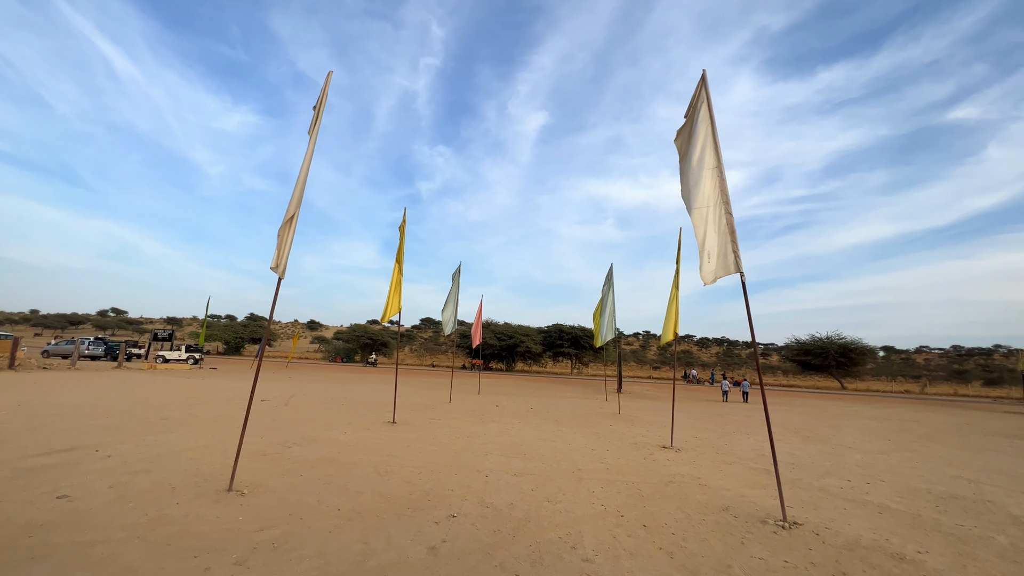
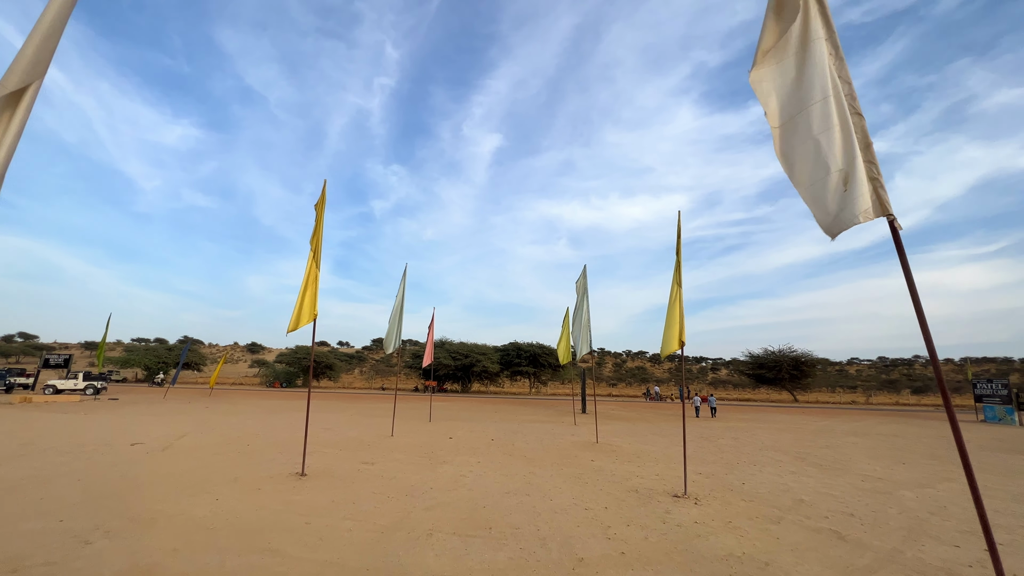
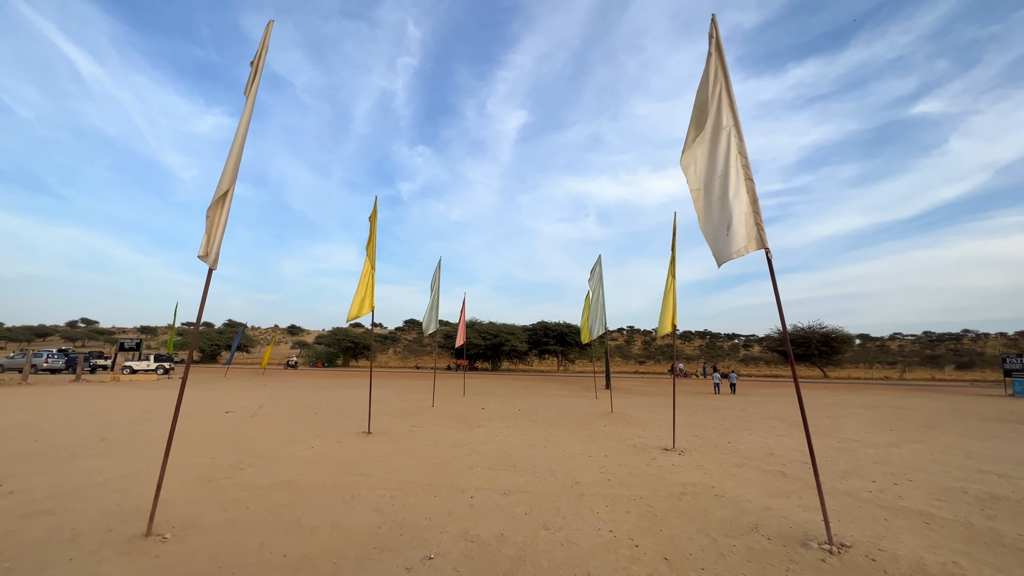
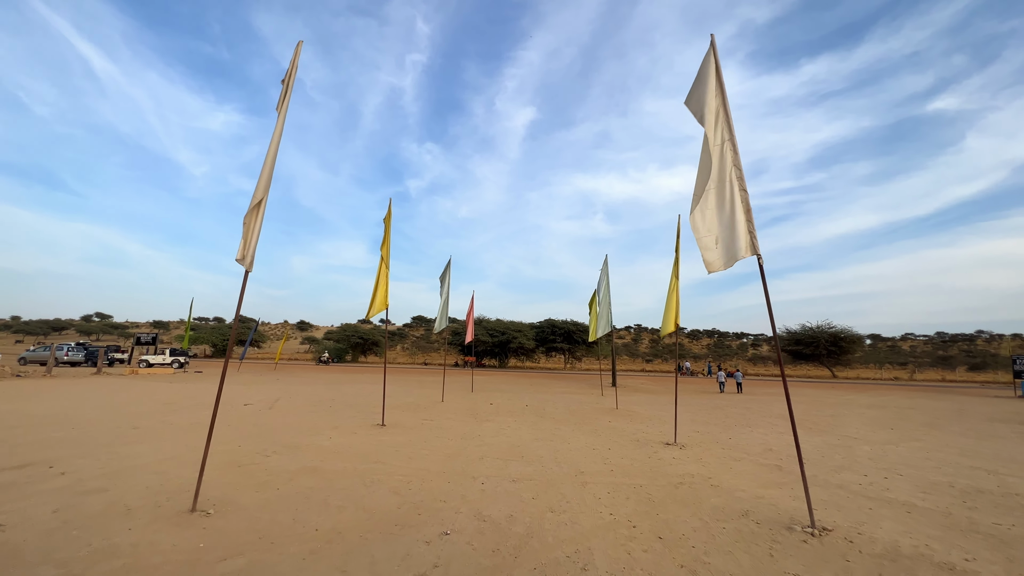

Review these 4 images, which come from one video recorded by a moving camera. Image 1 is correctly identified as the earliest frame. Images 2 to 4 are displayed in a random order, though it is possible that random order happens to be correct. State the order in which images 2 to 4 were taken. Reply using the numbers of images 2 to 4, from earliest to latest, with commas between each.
4, 3, 2
